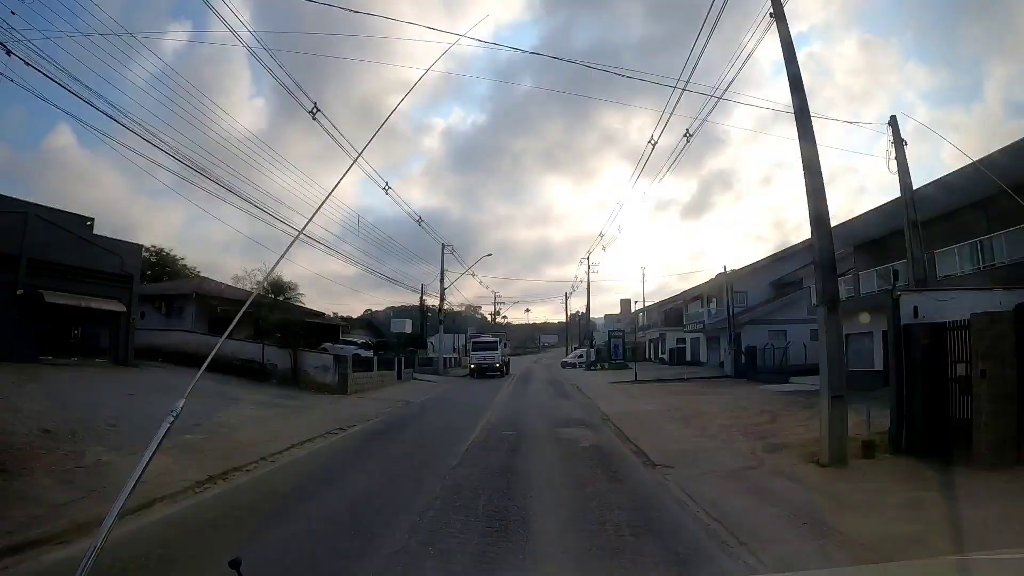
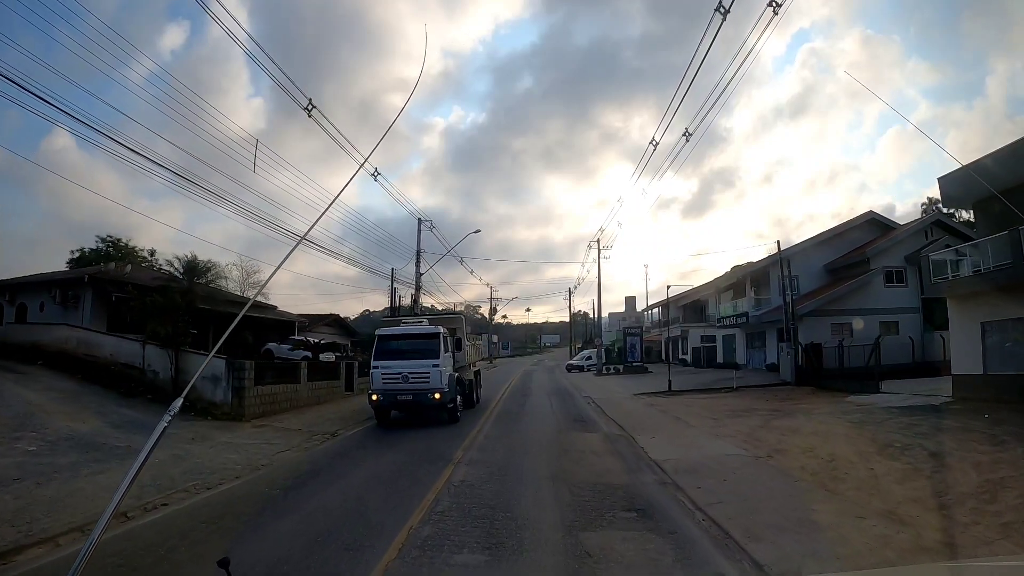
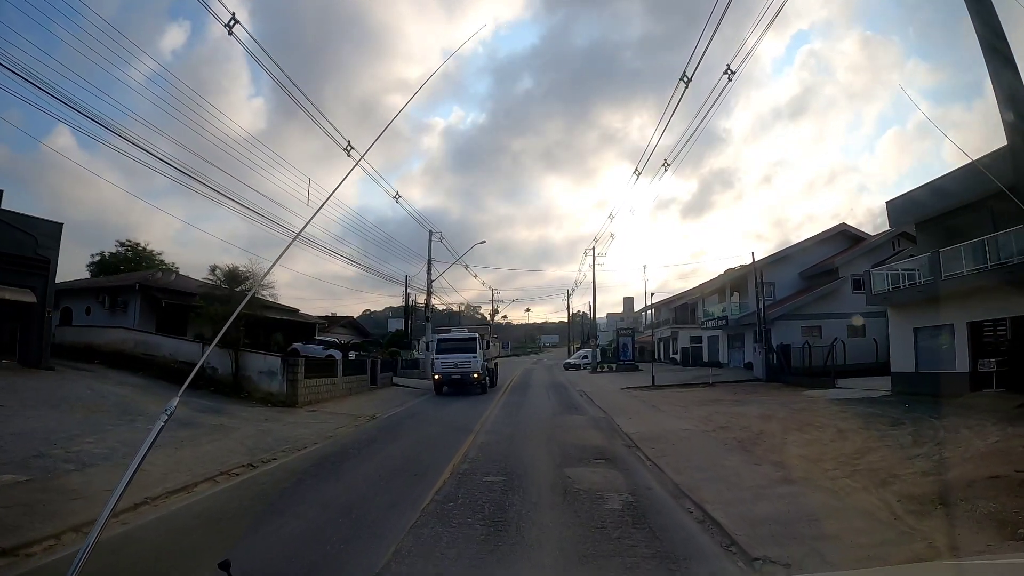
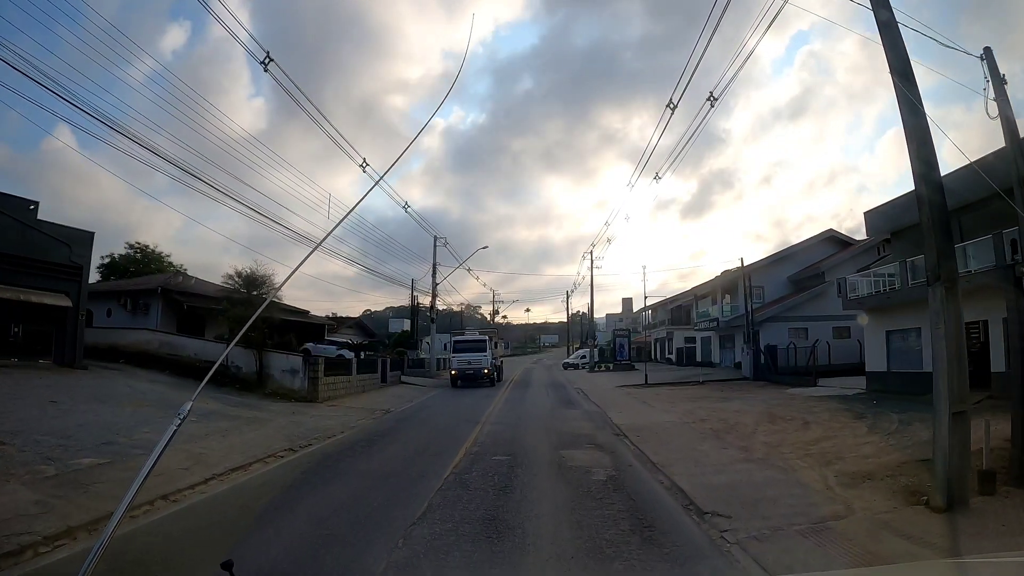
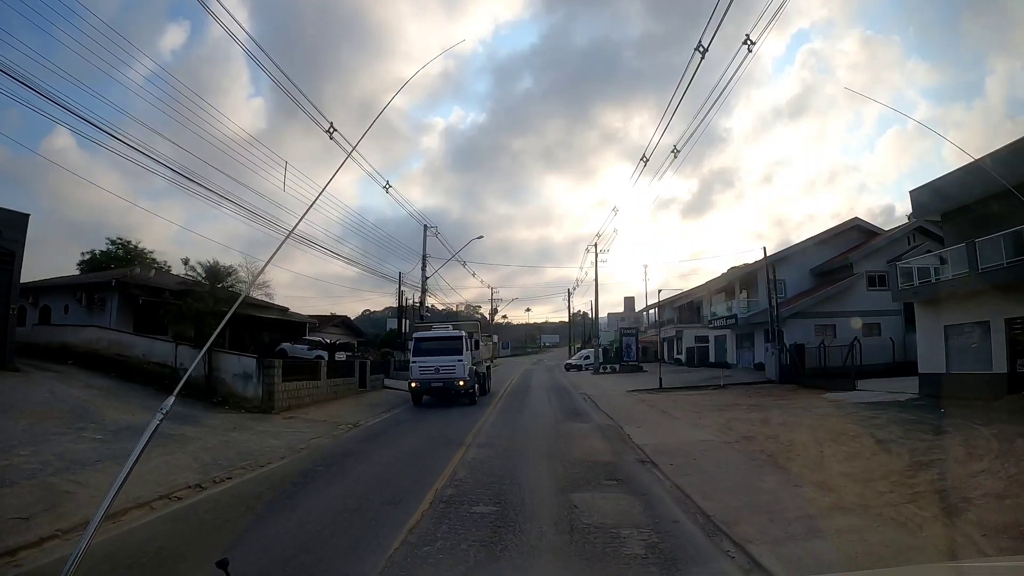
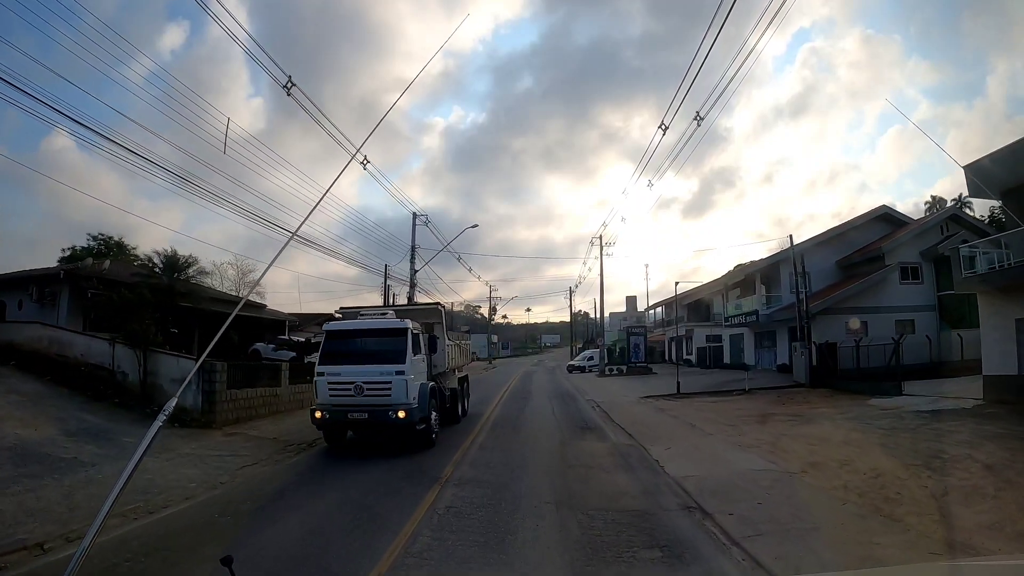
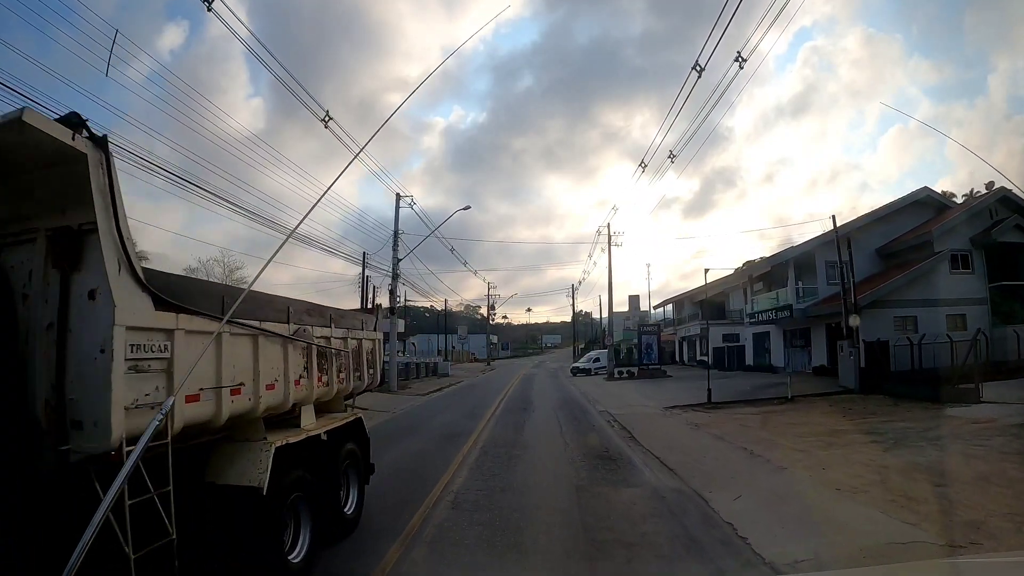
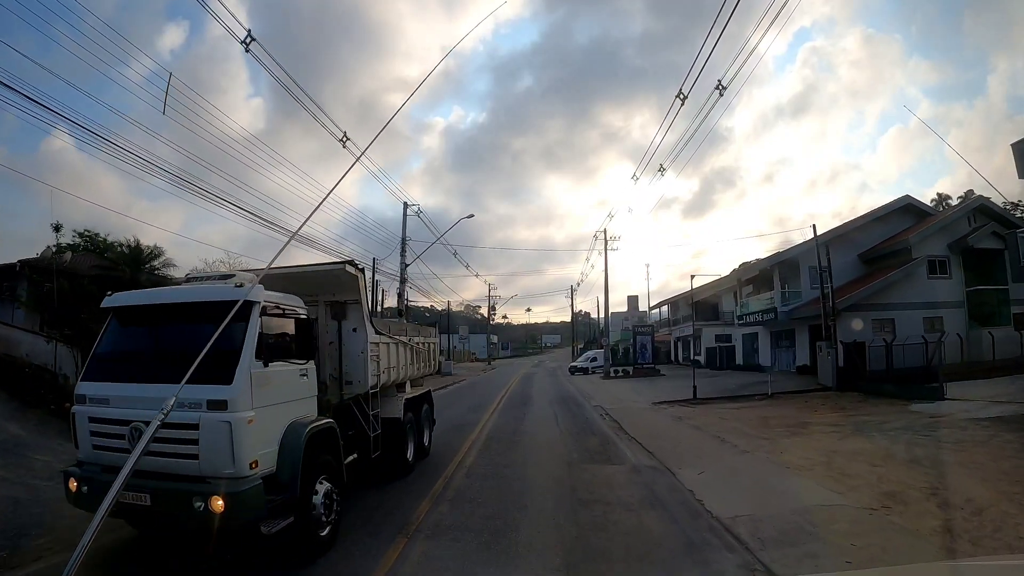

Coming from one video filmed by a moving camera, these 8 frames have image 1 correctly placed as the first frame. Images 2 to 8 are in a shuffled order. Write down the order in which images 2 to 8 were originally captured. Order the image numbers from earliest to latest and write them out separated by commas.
4, 3, 5, 2, 6, 8, 7
